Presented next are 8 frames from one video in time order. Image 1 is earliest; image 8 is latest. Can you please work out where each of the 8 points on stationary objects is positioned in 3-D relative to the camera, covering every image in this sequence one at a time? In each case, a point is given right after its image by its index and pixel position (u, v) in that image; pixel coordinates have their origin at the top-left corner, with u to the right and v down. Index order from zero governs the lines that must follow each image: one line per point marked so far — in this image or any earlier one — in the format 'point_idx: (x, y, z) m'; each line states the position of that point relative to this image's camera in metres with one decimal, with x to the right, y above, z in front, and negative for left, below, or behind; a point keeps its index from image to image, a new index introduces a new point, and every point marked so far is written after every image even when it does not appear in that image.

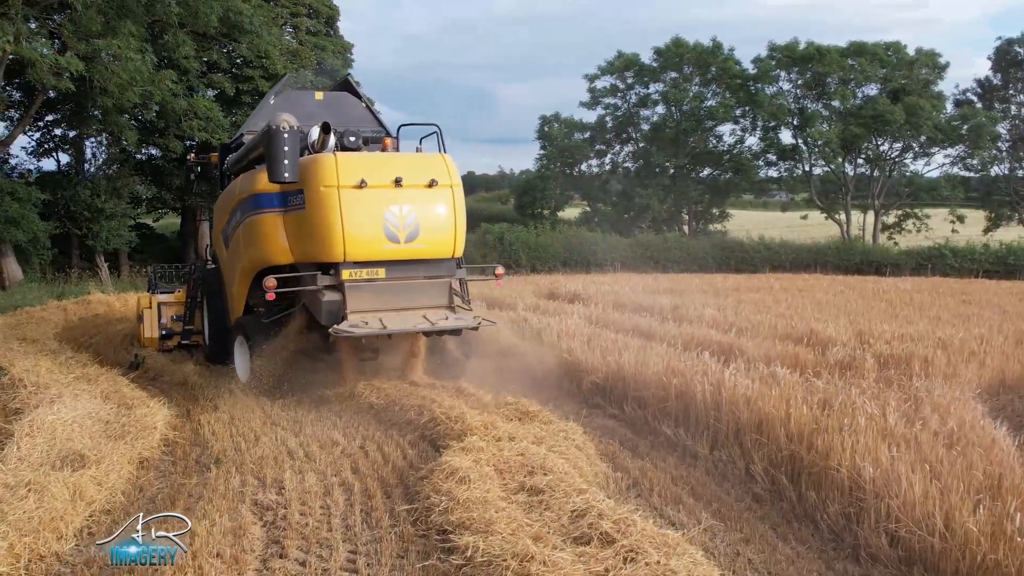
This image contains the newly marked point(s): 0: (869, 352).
0: (+2.2, -0.4, +5.6) m
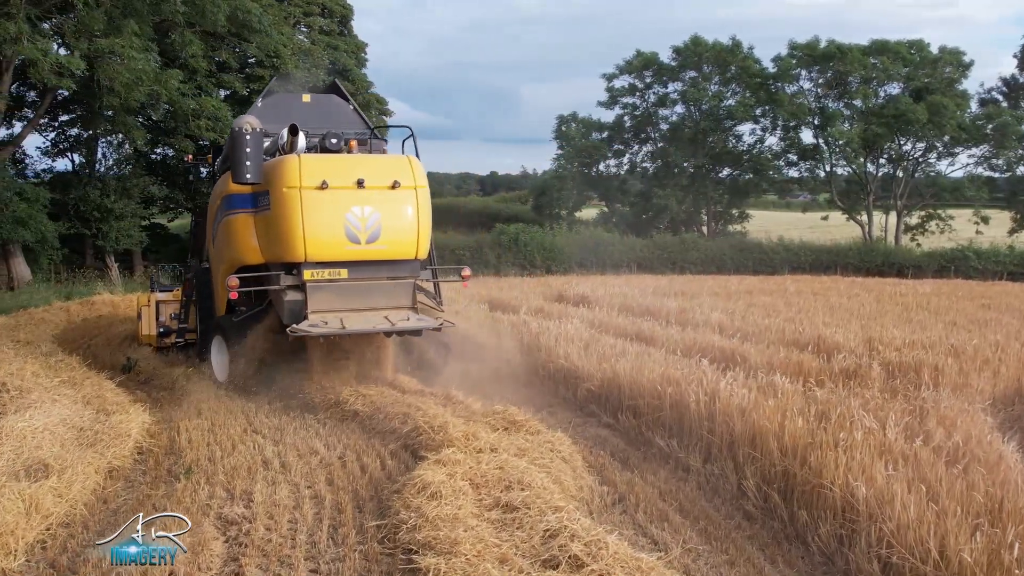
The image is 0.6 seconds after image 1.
0: (+2.1, -0.4, +5.4) m
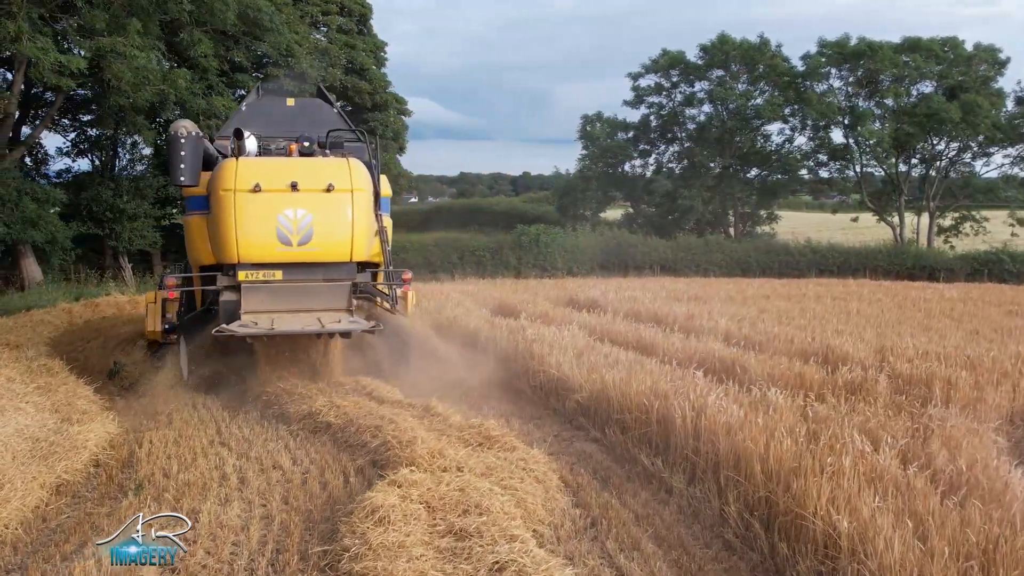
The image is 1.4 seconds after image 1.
0: (+2.0, -0.5, +5.1) m
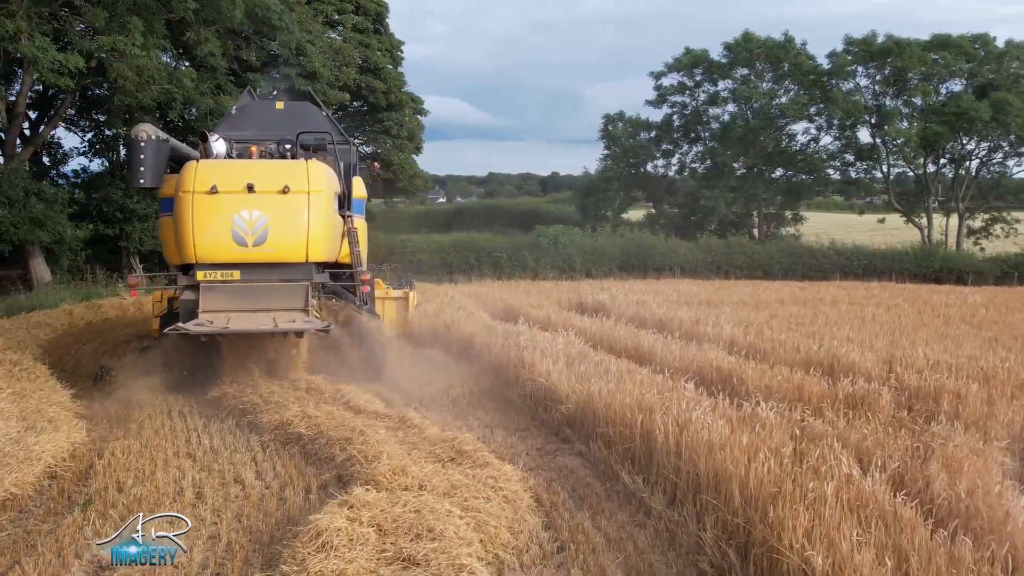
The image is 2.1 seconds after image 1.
0: (+2.0, -0.5, +4.8) m
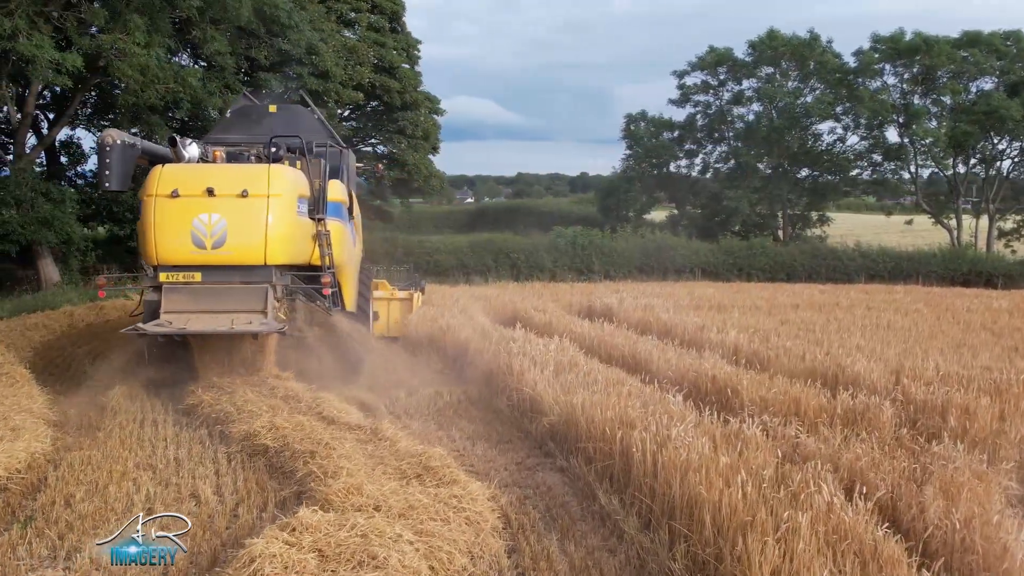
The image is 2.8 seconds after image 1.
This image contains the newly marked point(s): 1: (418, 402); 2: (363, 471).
0: (+1.9, -0.5, +4.5) m
1: (-0.6, -0.7, +5.5) m
2: (-0.6, -0.7, +3.6) m
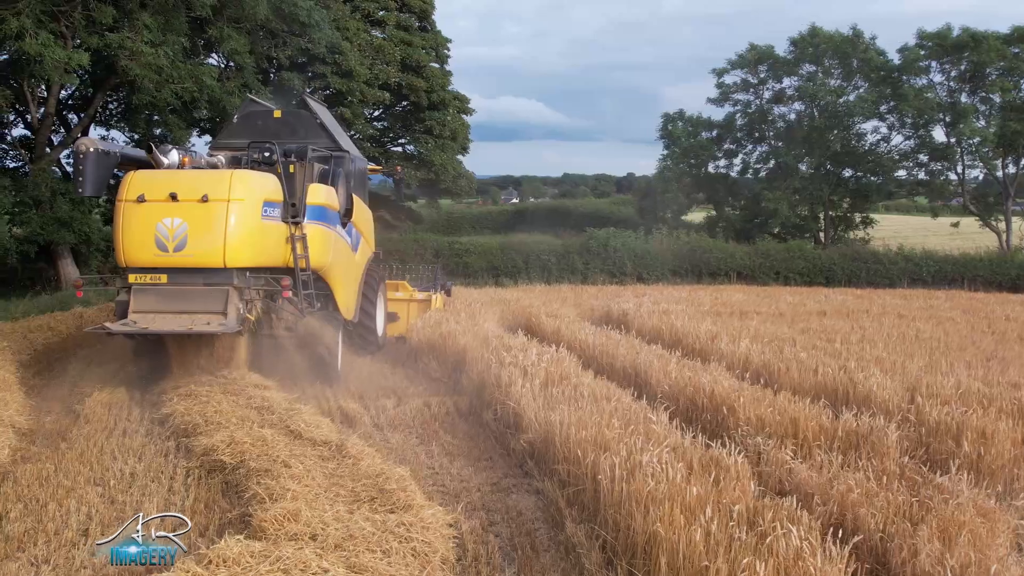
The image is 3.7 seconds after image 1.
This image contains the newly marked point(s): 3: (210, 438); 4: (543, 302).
0: (+1.8, -0.6, +4.1) m
1: (-0.6, -0.7, +5.3) m
2: (-0.7, -0.7, +3.4) m
3: (-1.3, -0.7, +4.2) m
4: (+0.4, -0.2, +11.4) m
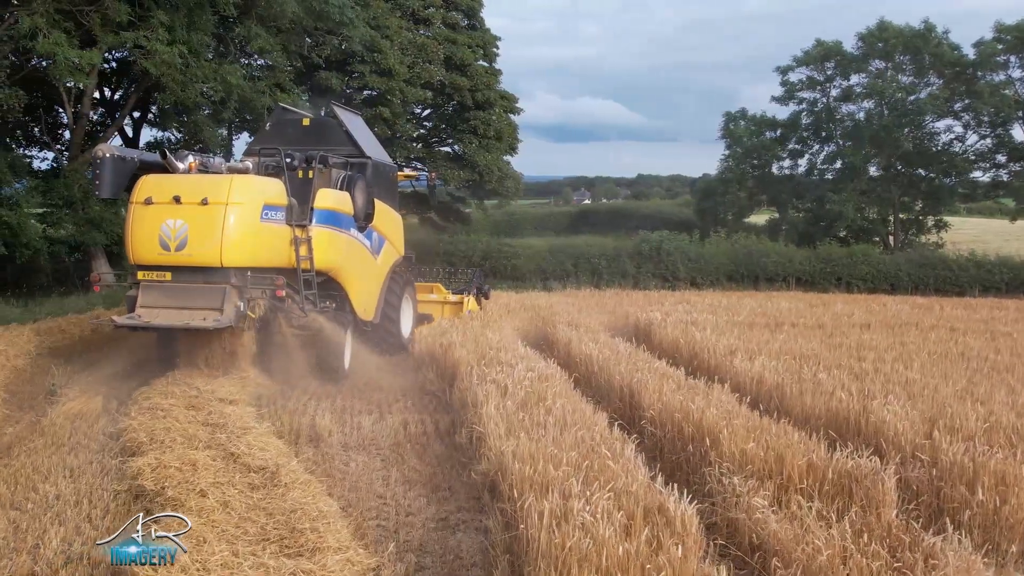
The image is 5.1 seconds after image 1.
0: (+1.6, -0.7, +3.6) m
1: (-0.7, -0.8, +4.9) m
2: (-1.0, -0.8, +3.0) m
3: (-1.5, -0.7, +3.9) m
4: (+0.8, -0.2, +10.9) m
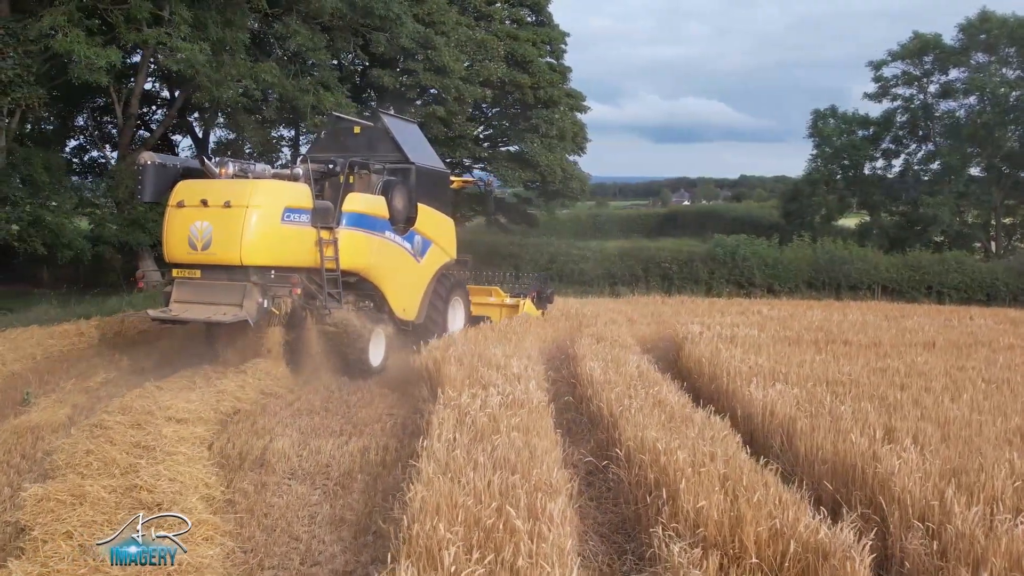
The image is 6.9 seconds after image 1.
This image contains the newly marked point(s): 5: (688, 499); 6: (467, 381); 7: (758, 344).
0: (+1.3, -0.8, +2.9) m
1: (-0.9, -0.8, +4.5) m
2: (-1.3, -0.8, +2.6) m
3: (-1.8, -0.8, +3.6) m
4: (+1.2, -0.3, +10.3) m
5: (+0.6, -0.7, +3.1) m
6: (-0.2, -0.5, +5.1) m
7: (+1.8, -0.4, +7.0) m
